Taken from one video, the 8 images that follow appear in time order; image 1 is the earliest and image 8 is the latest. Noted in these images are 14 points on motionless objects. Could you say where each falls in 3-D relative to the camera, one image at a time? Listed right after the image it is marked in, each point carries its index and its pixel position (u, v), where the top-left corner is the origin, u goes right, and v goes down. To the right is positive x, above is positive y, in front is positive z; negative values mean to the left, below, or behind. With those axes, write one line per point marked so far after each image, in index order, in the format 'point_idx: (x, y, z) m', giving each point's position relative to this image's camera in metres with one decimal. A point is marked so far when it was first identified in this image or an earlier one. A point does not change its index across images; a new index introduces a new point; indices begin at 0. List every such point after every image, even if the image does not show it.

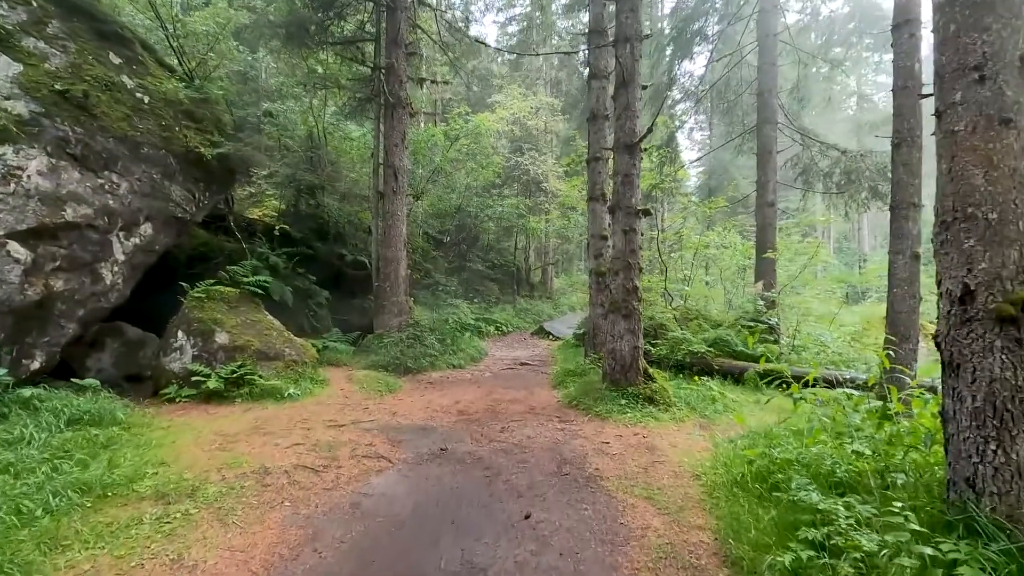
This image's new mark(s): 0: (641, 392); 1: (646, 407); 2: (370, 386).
0: (+1.7, -1.4, +6.9) m
1: (+1.7, -1.5, +6.7) m
2: (-2.2, -1.5, +8.3) m
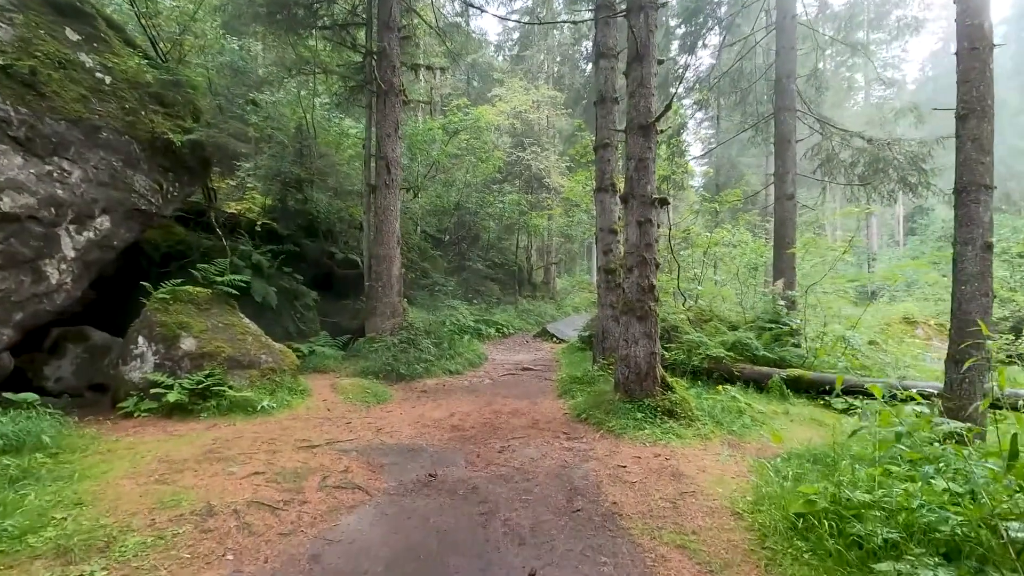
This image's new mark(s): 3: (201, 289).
0: (+1.7, -1.3, +6.1) m
1: (+1.7, -1.5, +5.9) m
2: (-2.2, -1.5, +7.5) m
3: (-4.3, 0.0, +7.3) m
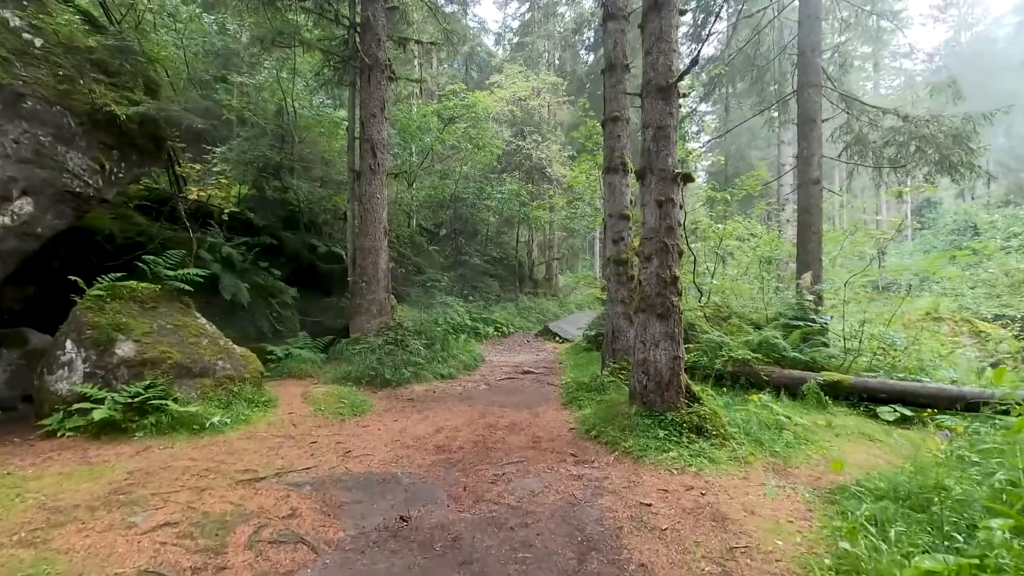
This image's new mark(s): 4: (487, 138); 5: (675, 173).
0: (+1.7, -1.3, +5.1) m
1: (+1.7, -1.4, +4.8) m
2: (-2.2, -1.5, +6.5) m
3: (-4.4, 0.0, +6.3) m
4: (-0.8, +4.6, +16.2) m
5: (+1.6, +1.2, +5.4) m
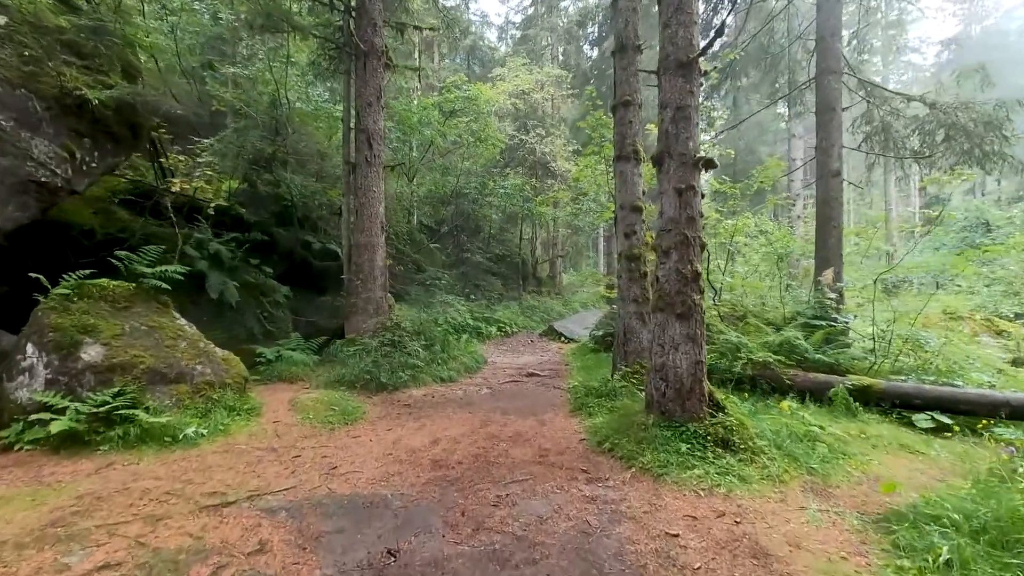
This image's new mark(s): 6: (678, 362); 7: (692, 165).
0: (+1.7, -1.2, +4.5) m
1: (+1.7, -1.4, +4.3) m
2: (-2.2, -1.4, +6.0) m
3: (-4.3, +0.1, +5.9) m
4: (-0.7, +4.6, +15.6) m
5: (+1.7, +1.2, +4.9) m
6: (+1.5, -0.7, +4.8) m
7: (+1.7, +1.1, +4.9) m
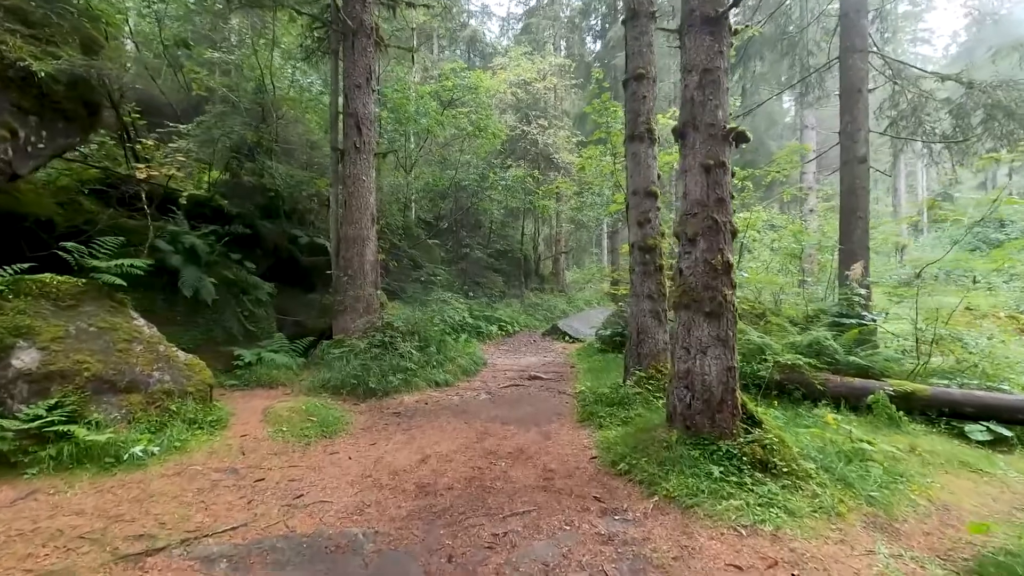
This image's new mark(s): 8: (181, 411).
0: (+1.7, -1.2, +3.8) m
1: (+1.7, -1.3, +3.6) m
2: (-2.2, -1.4, +5.3) m
3: (-4.3, +0.1, +5.2) m
4: (-0.7, +4.7, +14.9) m
5: (+1.7, +1.2, +4.2) m
6: (+1.5, -0.6, +4.1) m
7: (+1.7, +1.2, +4.2) m
8: (-3.1, -1.1, +4.9) m
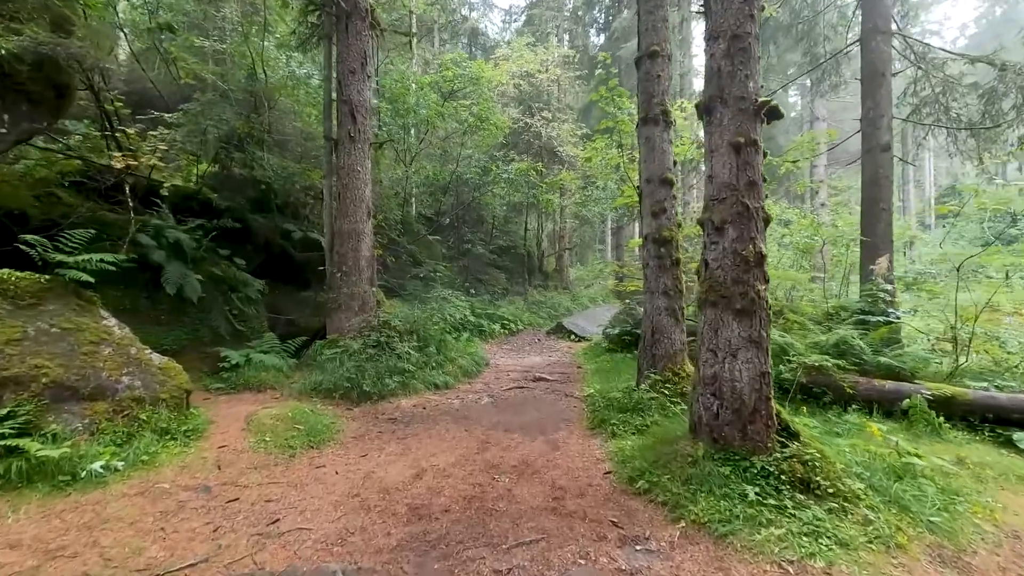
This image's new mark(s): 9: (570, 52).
0: (+1.7, -1.1, +3.4) m
1: (+1.7, -1.3, +3.2) m
2: (-2.2, -1.4, +4.9) m
3: (-4.3, +0.1, +4.7) m
4: (-0.6, +4.8, +14.4) m
5: (+1.7, +1.3, +3.7) m
6: (+1.5, -0.6, +3.6) m
7: (+1.7, +1.2, +3.7) m
8: (-3.0, -1.1, +4.5) m
9: (+2.1, +8.5, +19.0) m
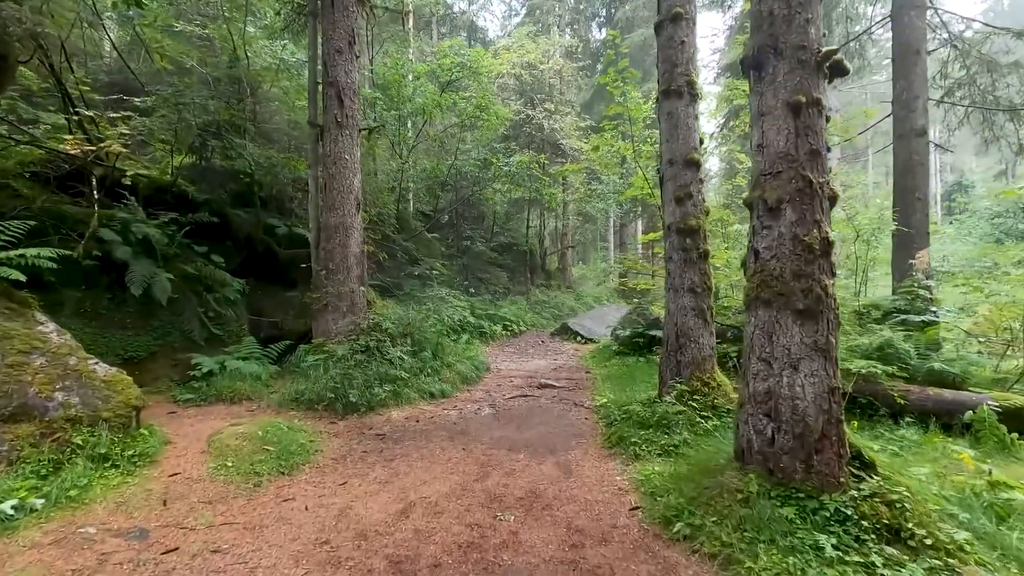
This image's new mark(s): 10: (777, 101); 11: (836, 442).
0: (+1.8, -1.1, +2.6) m
1: (+1.8, -1.2, +2.4) m
2: (-2.1, -1.3, +4.2) m
3: (-4.3, +0.1, +4.0) m
4: (-0.6, +4.8, +13.7) m
5: (+1.7, +1.3, +3.0) m
6: (+1.6, -0.6, +2.9) m
7: (+1.7, +1.2, +3.0) m
8: (-3.0, -1.1, +3.8) m
9: (+2.1, +8.5, +18.3) m
10: (+1.5, +1.1, +3.0) m
11: (+1.8, -0.8, +2.9) m
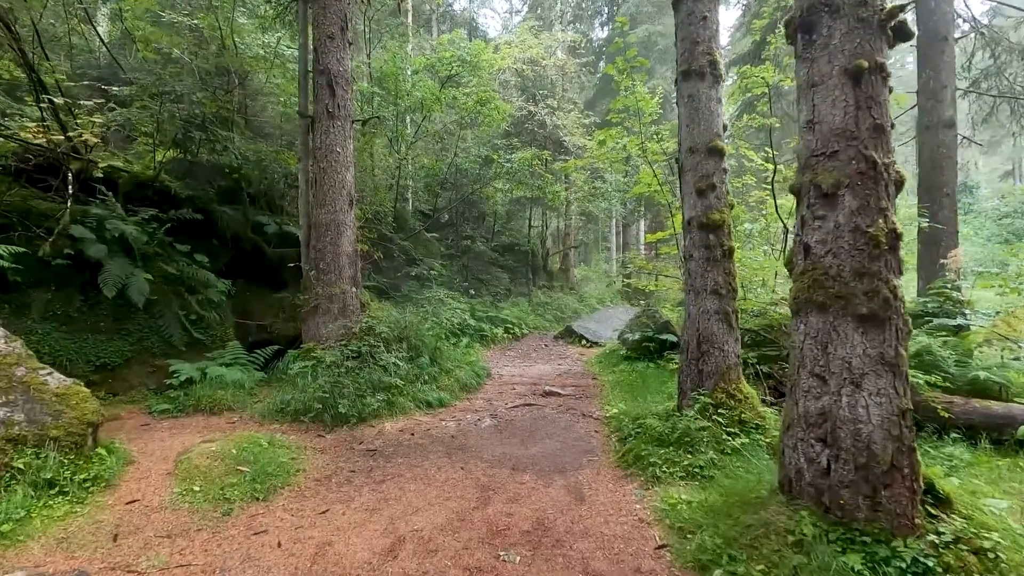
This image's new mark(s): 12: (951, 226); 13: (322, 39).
0: (+1.8, -1.1, +2.2) m
1: (+1.8, -1.3, +2.0) m
2: (-2.1, -1.4, +3.7) m
3: (-4.2, +0.1, +3.6) m
4: (-0.5, +4.8, +13.3) m
5: (+1.8, +1.3, +2.5) m
6: (+1.6, -0.6, +2.4) m
7: (+1.7, +1.2, +2.5) m
8: (-3.0, -1.1, +3.3) m
9: (+2.2, +8.4, +17.9) m
10: (+1.5, +1.1, +2.6) m
11: (+1.8, -0.8, +2.4) m
12: (+6.2, +0.9, +7.5) m
13: (-2.6, +3.4, +7.2) m
